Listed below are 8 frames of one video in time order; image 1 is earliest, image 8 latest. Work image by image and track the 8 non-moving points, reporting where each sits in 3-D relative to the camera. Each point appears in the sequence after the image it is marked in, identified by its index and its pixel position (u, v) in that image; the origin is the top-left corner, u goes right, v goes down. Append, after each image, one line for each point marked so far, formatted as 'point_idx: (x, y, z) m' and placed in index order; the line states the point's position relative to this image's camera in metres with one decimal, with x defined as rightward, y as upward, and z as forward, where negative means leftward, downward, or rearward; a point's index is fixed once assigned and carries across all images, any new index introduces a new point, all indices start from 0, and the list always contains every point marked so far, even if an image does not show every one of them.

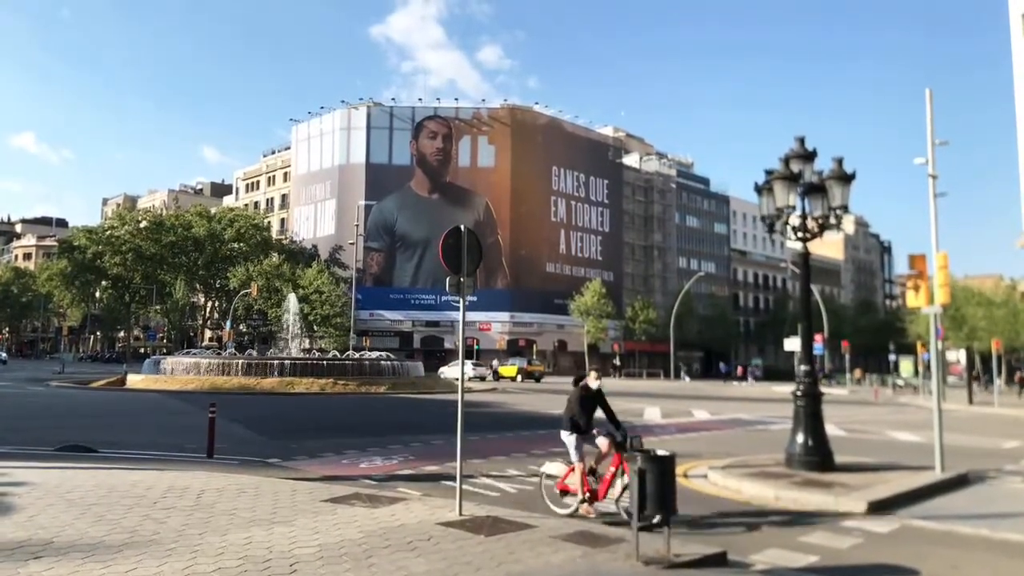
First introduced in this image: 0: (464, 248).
0: (-0.5, +0.4, +8.4) m
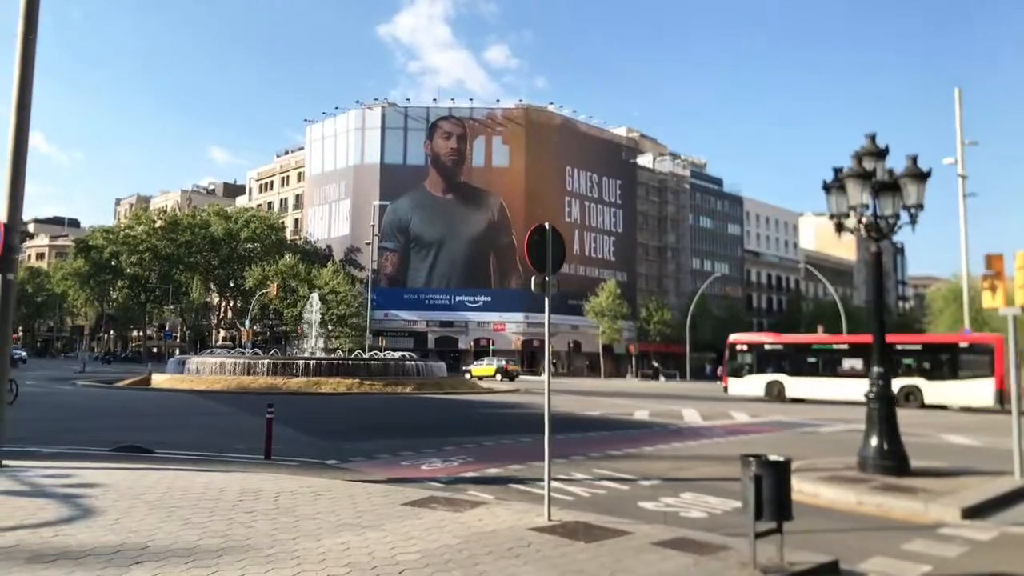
0: (+0.4, +0.4, +8.2) m
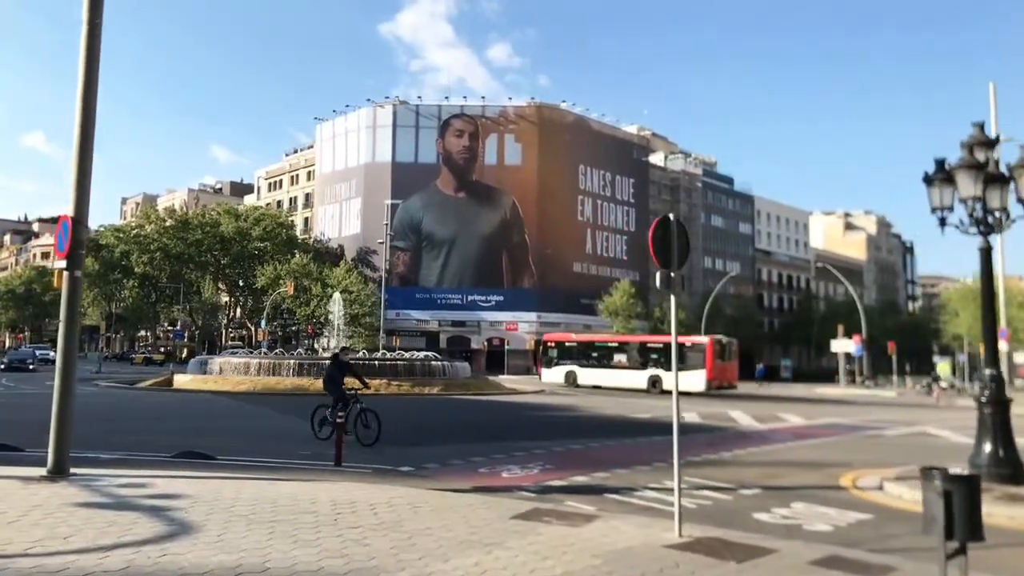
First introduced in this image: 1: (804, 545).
0: (+1.6, +0.5, +7.6) m
1: (+2.6, -2.4, +7.0) m
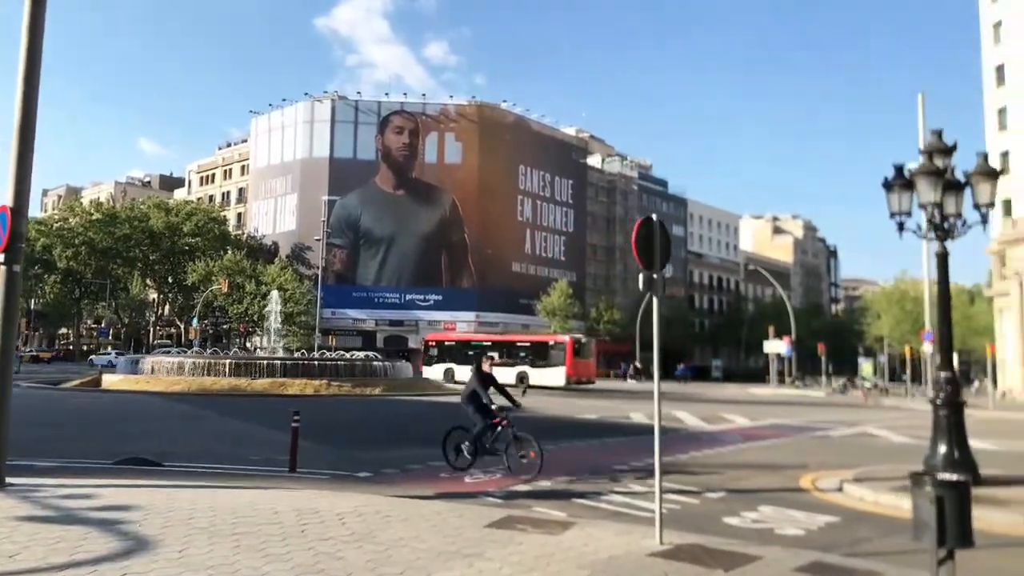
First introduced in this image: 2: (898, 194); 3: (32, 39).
0: (+1.4, +0.4, +7.5) m
1: (+2.5, -2.4, +7.0) m
2: (+5.6, +1.4, +11.2) m
3: (-5.7, +2.9, +9.2) m
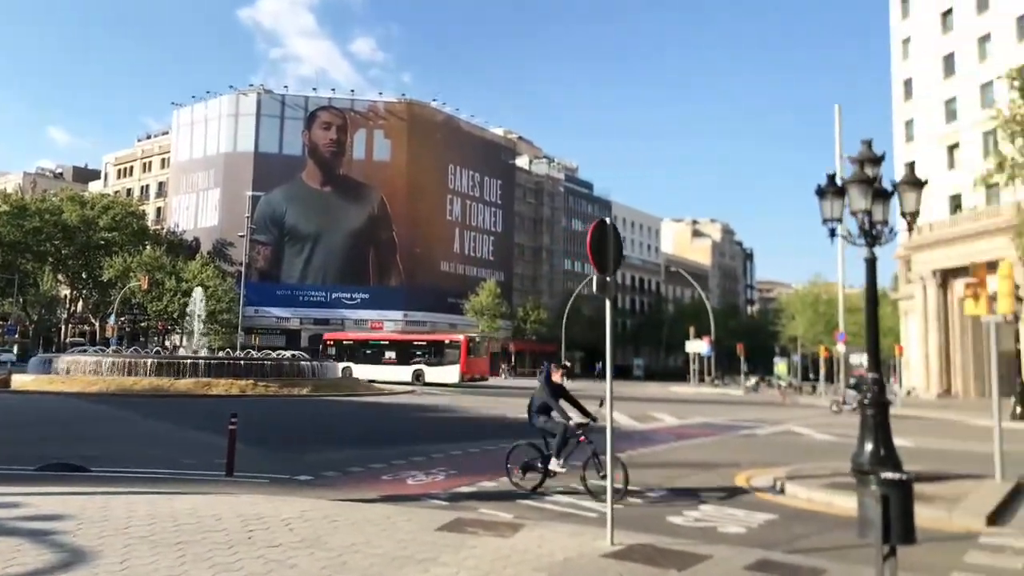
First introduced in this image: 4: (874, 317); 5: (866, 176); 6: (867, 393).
0: (+1.0, +0.4, +7.6) m
1: (+2.0, -2.4, +7.2) m
2: (+4.8, +1.3, +11.6) m
3: (-6.3, +3.0, +8.6) m
4: (+5.1, -0.4, +10.9) m
5: (+5.0, +1.6, +11.0) m
6: (+5.0, -1.5, +10.9) m
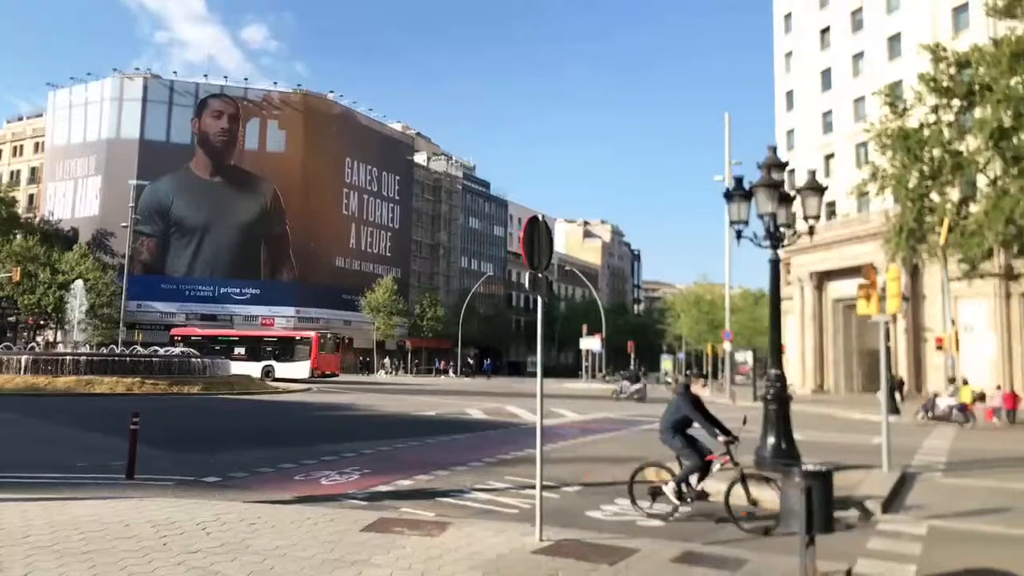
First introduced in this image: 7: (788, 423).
0: (+0.3, +0.4, +7.6) m
1: (+1.4, -2.4, +7.4) m
2: (+3.5, +1.3, +12.2) m
3: (-7.0, +3.1, +7.6) m
4: (+3.9, -0.4, +11.5) m
5: (+3.9, +1.6, +11.6) m
6: (+3.8, -1.5, +11.5) m
7: (+4.1, -2.0, +11.4) m
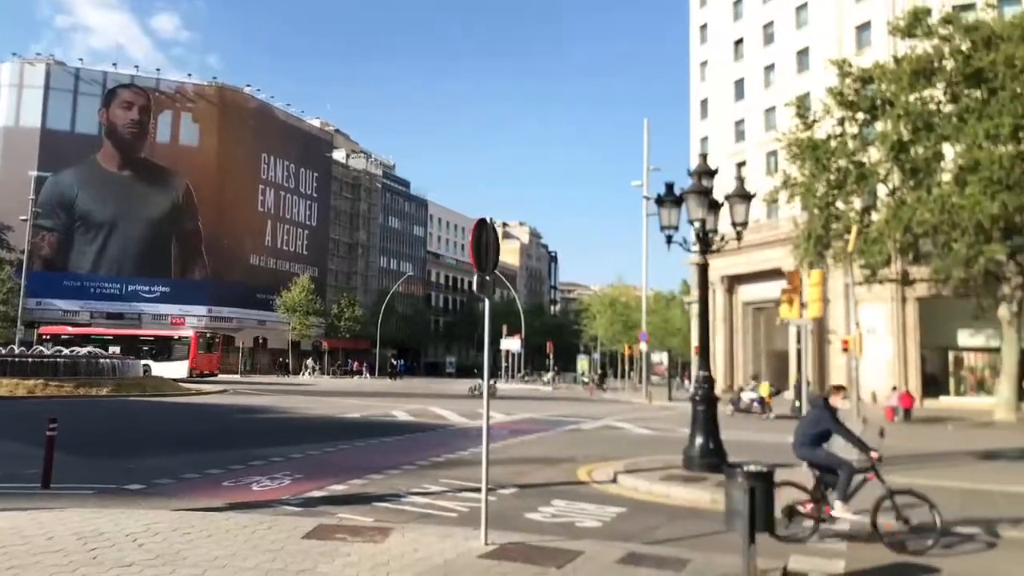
0: (-0.2, +0.4, +7.6) m
1: (+0.8, -2.5, +7.5) m
2: (+2.5, +1.2, +12.5) m
3: (-7.4, +3.1, +6.9) m
4: (+3.0, -0.5, +11.9) m
5: (+2.9, +1.5, +11.9) m
6: (+2.8, -1.6, +11.9) m
7: (+3.1, -2.1, +11.8) m
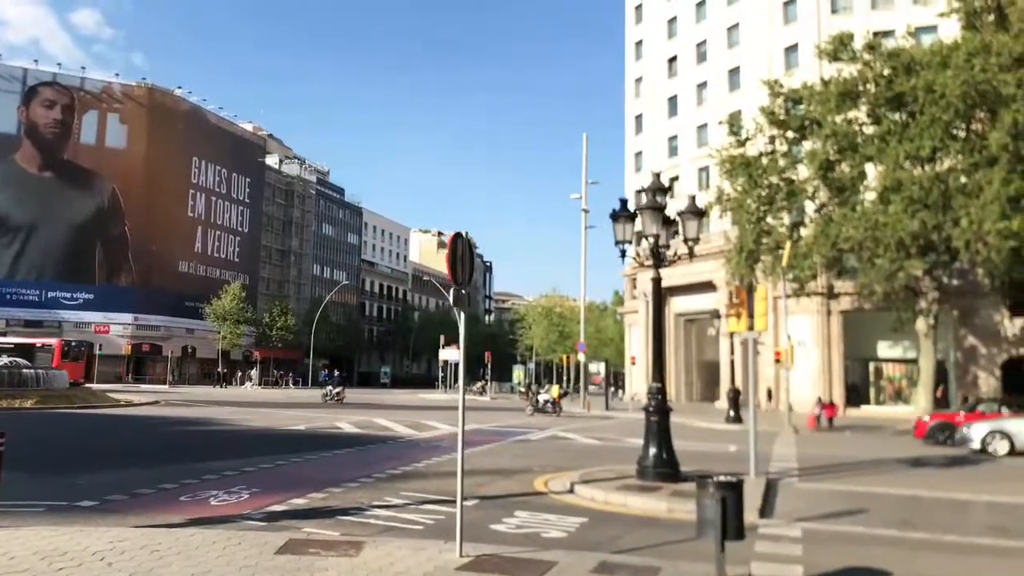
0: (-0.5, +0.3, +7.8) m
1: (+0.5, -2.6, +7.7) m
2: (+1.8, +1.0, +12.9) m
3: (-7.6, +3.1, +6.5) m
4: (+2.3, -0.7, +12.2) m
5: (+2.3, +1.3, +12.3) m
6: (+2.2, -1.8, +12.2) m
7: (+2.5, -2.3, +12.2) m
